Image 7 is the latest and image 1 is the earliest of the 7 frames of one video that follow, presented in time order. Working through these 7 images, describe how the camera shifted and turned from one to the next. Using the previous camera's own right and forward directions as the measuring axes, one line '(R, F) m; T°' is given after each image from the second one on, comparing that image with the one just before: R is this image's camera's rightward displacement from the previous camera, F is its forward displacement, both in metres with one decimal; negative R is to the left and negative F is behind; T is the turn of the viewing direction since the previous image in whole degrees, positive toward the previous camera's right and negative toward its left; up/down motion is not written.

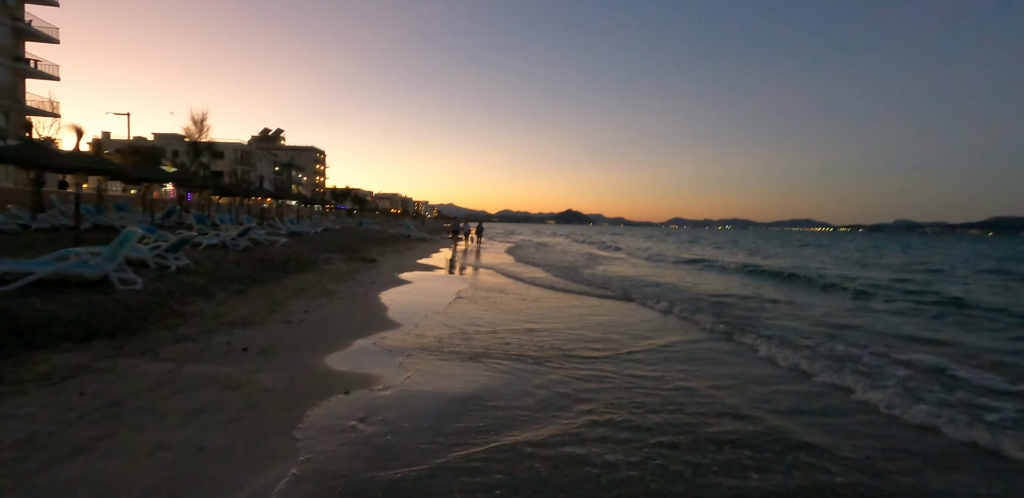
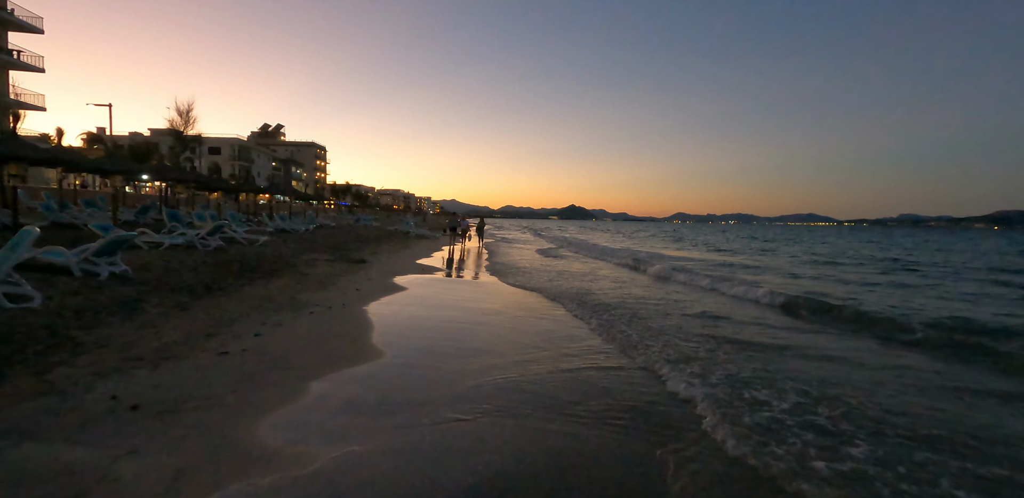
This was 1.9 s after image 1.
(-0.1, +2.0) m; 0°
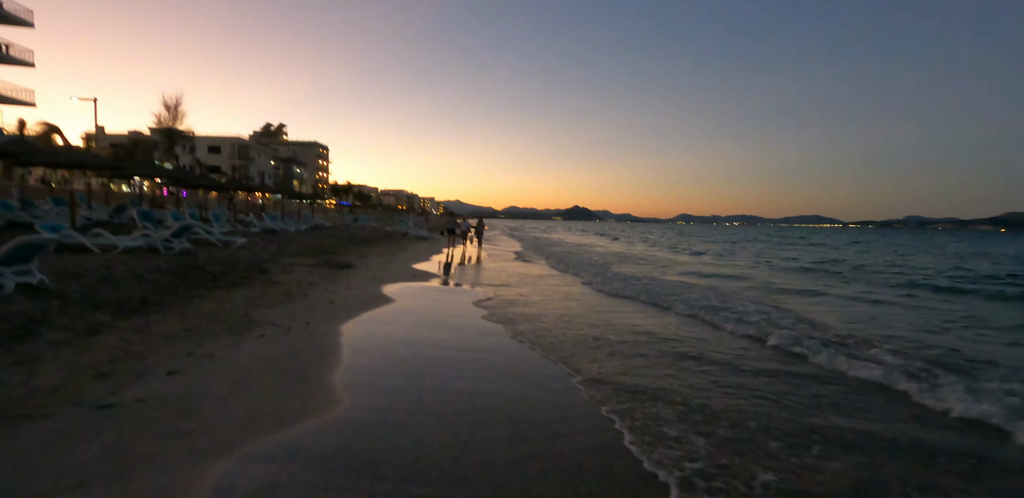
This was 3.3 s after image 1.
(0.0, +1.7) m; 0°
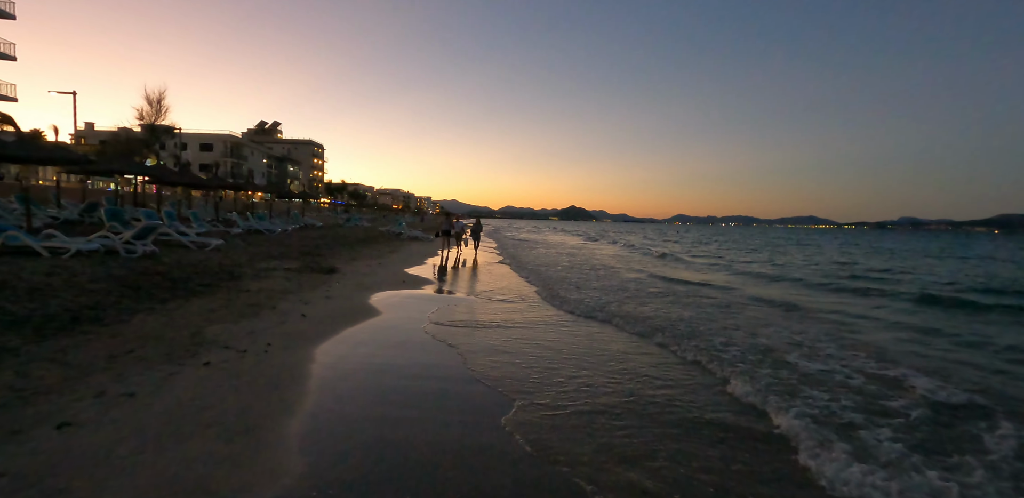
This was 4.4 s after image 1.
(-0.1, +1.2) m; 0°
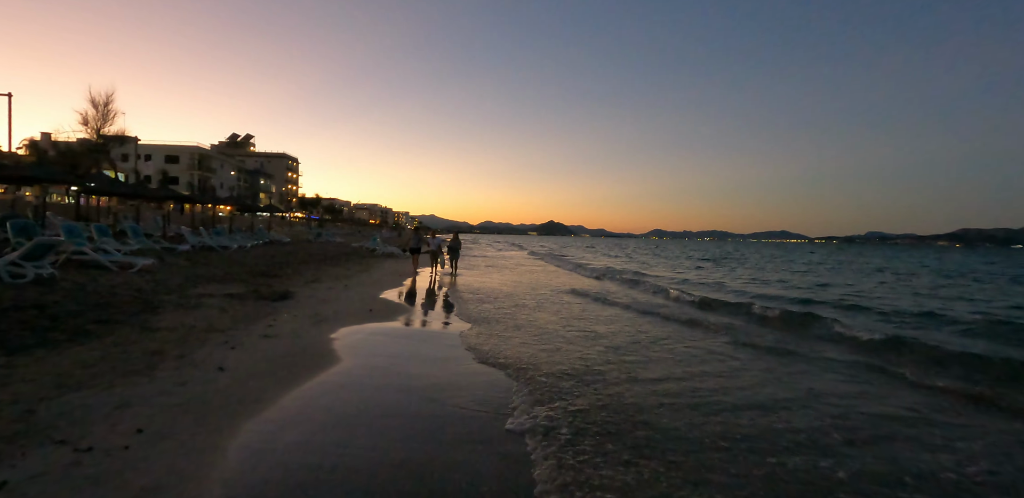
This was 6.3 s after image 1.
(-0.3, +2.1) m; +2°
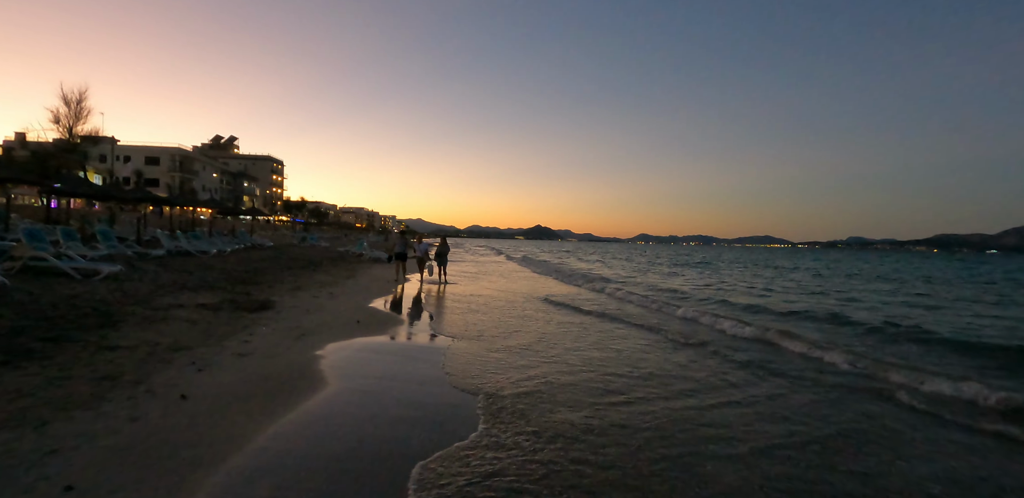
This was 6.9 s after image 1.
(-0.2, +0.7) m; +1°
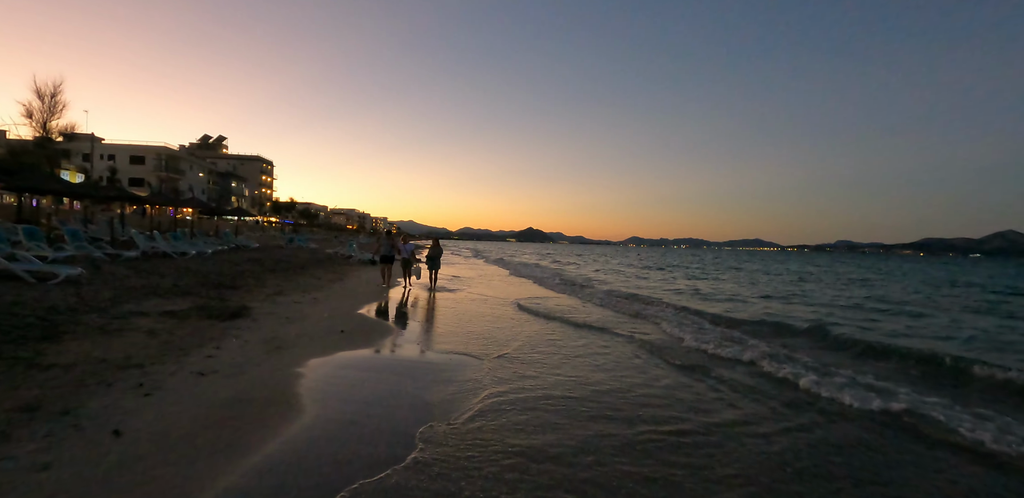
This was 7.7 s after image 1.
(-0.2, +0.9) m; +1°
